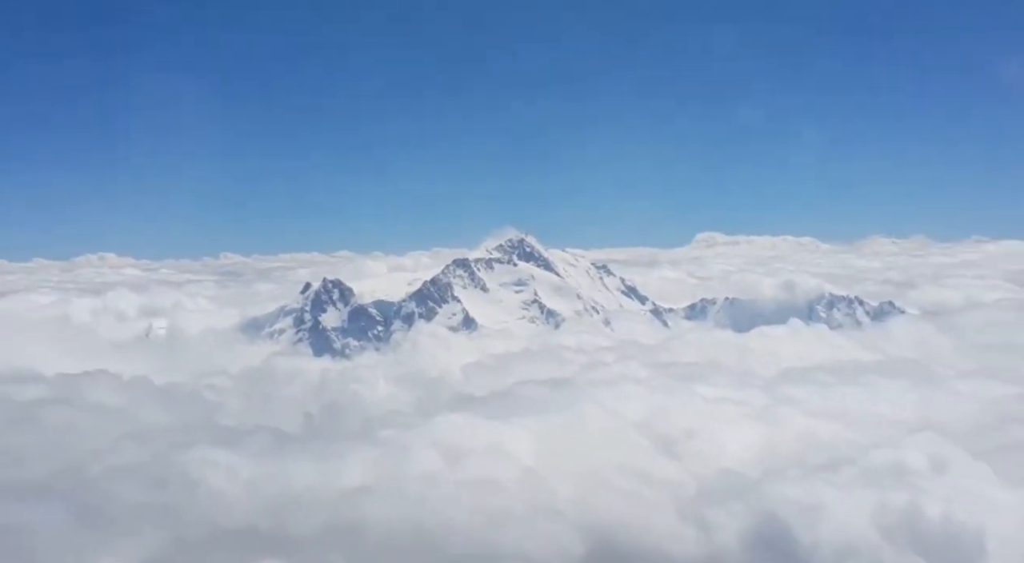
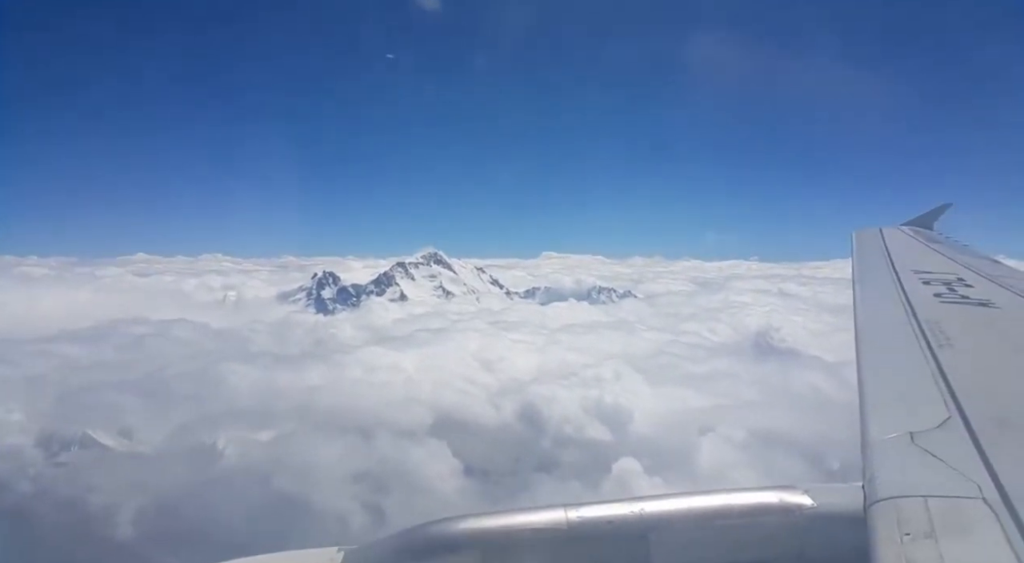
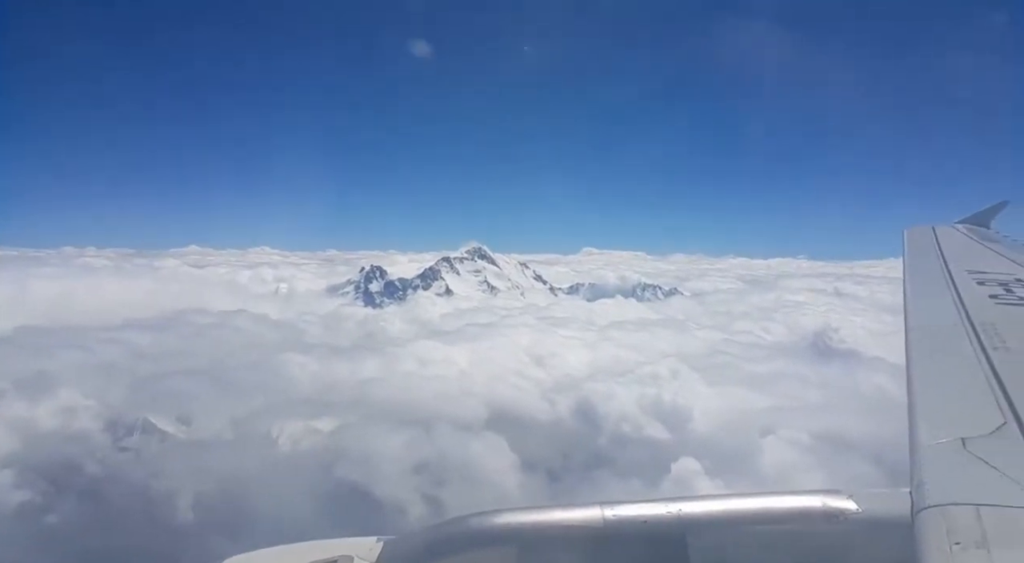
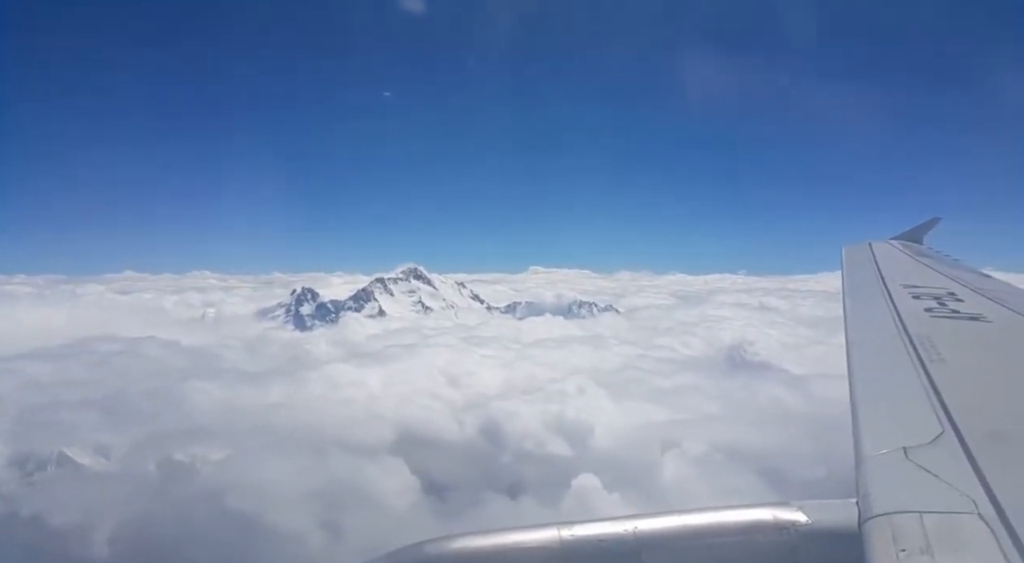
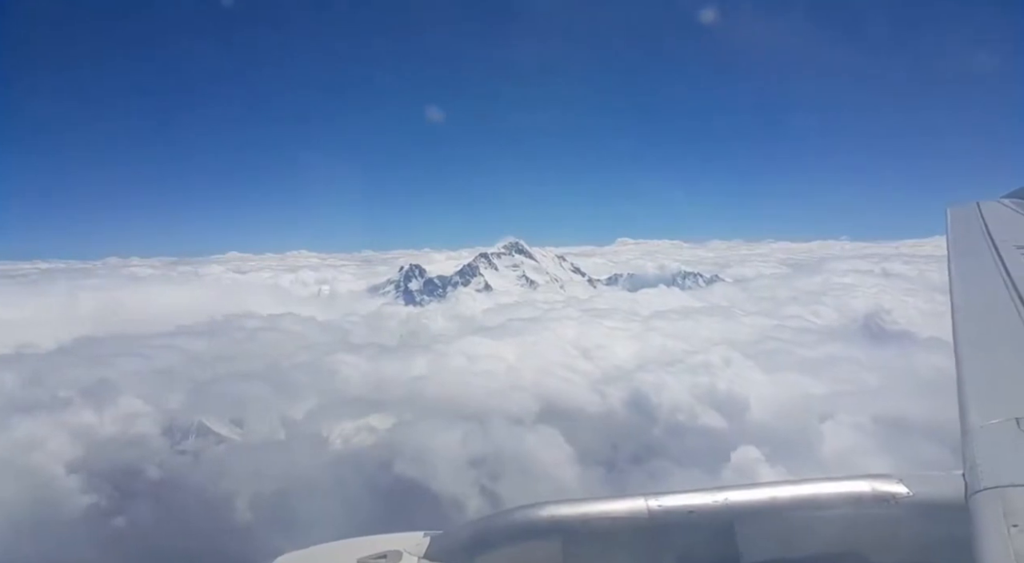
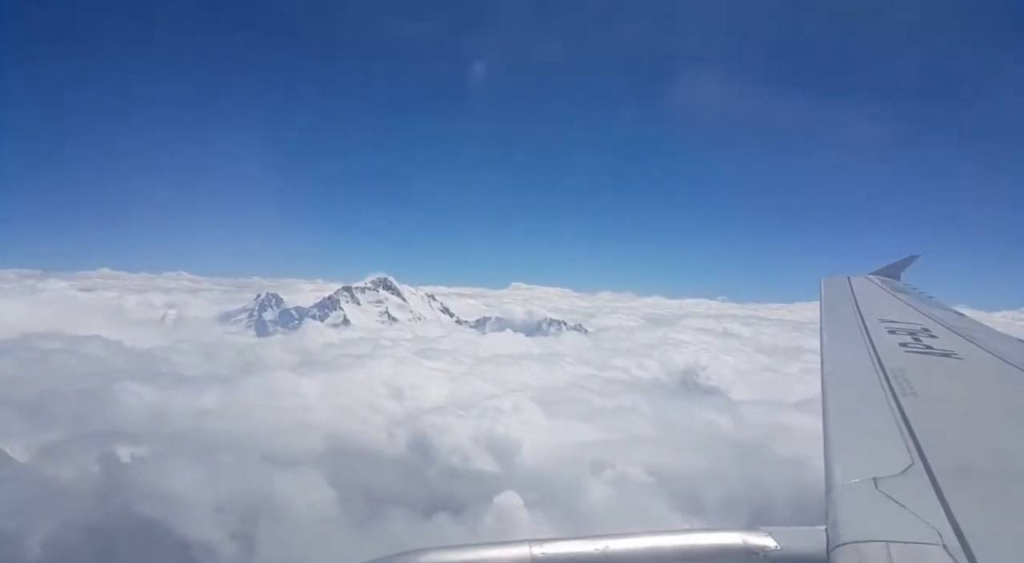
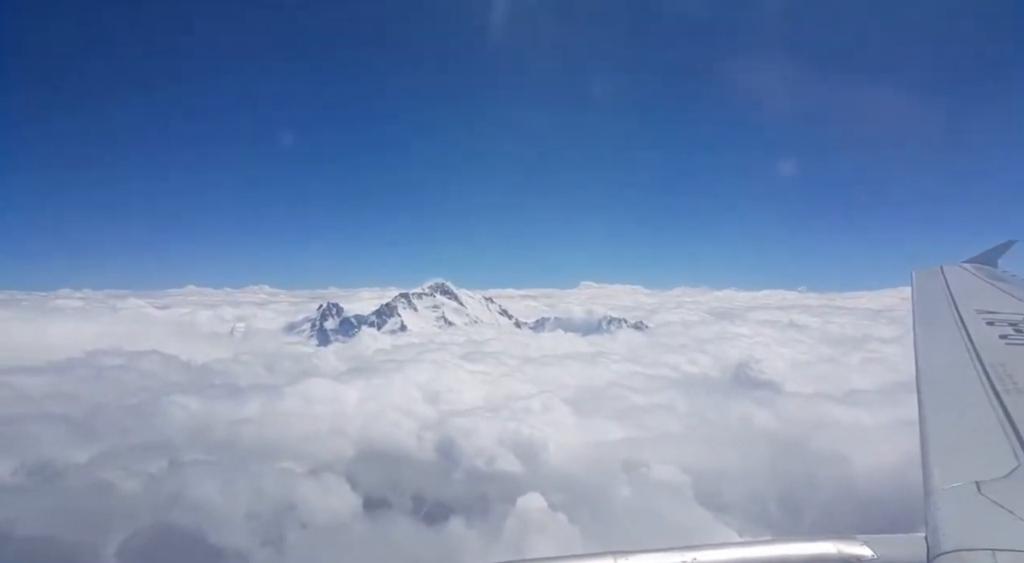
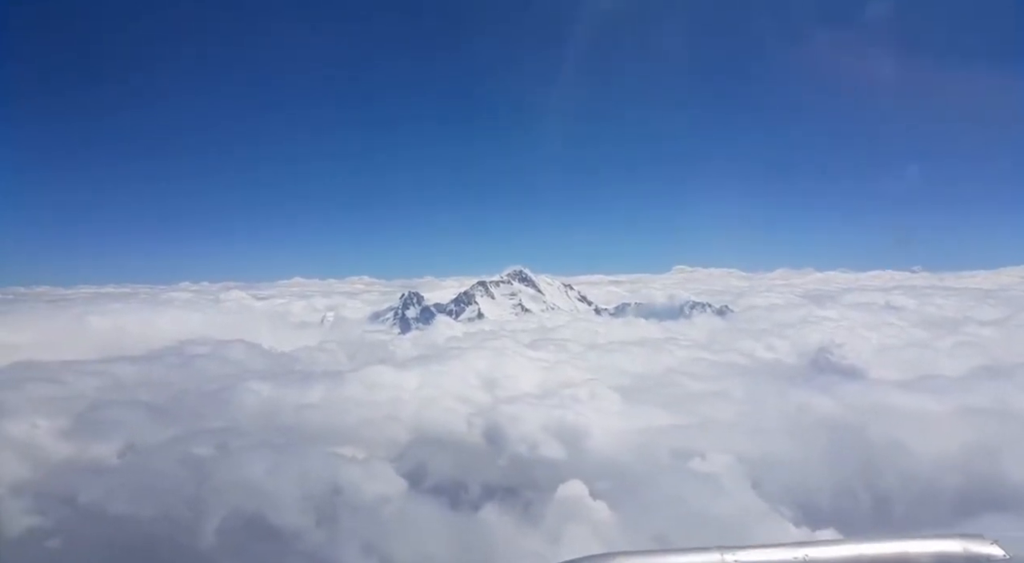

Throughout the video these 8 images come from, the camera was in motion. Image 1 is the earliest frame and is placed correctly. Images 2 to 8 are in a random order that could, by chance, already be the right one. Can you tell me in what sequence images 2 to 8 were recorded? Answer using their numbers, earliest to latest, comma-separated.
5, 3, 2, 4, 6, 7, 8
